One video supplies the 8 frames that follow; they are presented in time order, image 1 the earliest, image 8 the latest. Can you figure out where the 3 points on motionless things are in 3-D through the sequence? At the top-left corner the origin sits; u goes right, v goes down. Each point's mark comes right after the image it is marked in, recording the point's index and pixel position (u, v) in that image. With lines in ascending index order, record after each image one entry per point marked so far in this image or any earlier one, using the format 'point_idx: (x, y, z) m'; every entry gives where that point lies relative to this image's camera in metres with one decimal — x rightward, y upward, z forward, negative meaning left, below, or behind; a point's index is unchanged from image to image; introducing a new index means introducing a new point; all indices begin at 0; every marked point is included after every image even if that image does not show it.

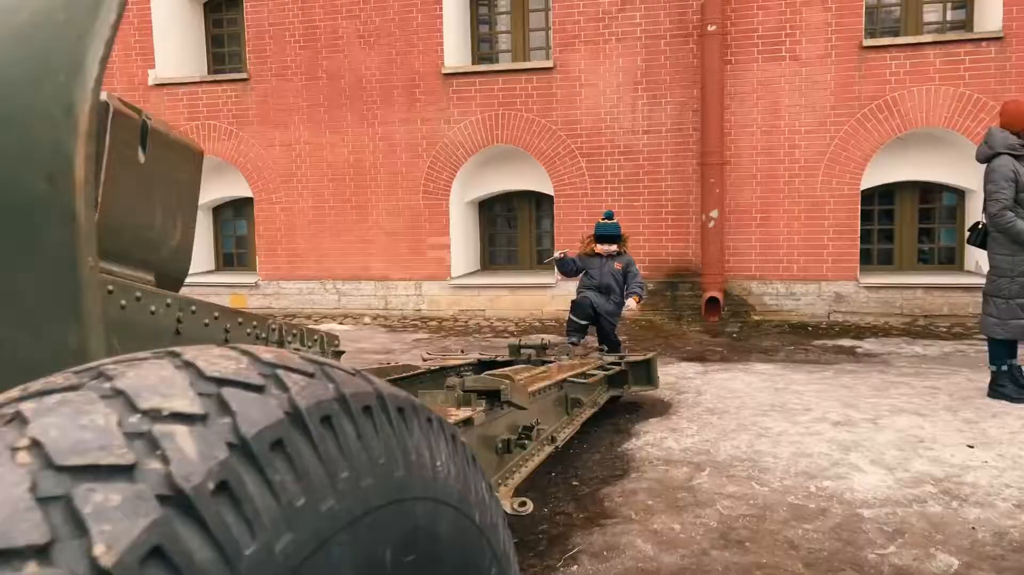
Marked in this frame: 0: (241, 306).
0: (-3.8, -0.3, +11.9) m
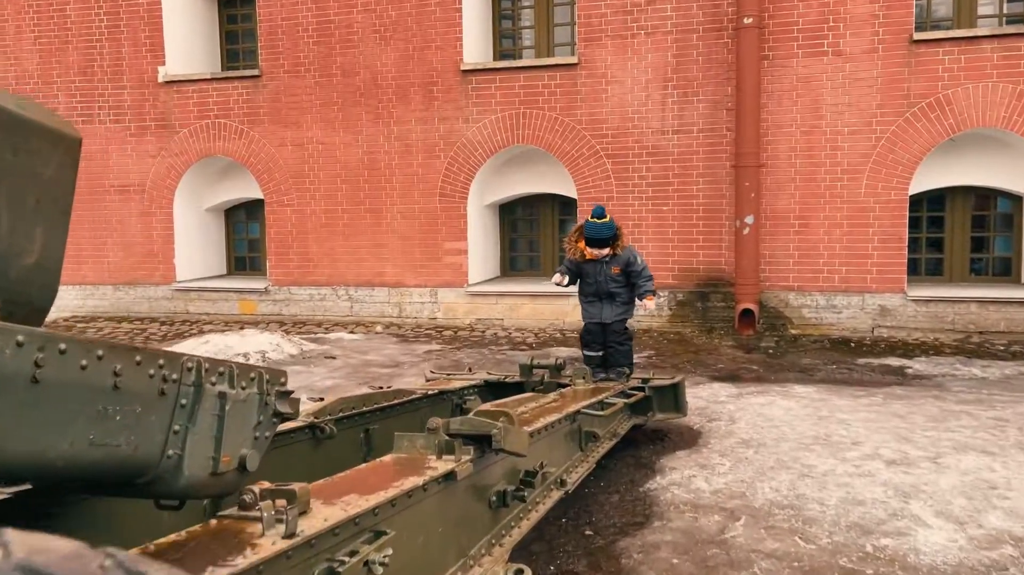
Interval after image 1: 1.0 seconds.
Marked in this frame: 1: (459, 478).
0: (-3.5, -0.3, +11.4) m
1: (-0.2, -0.6, +2.8) m
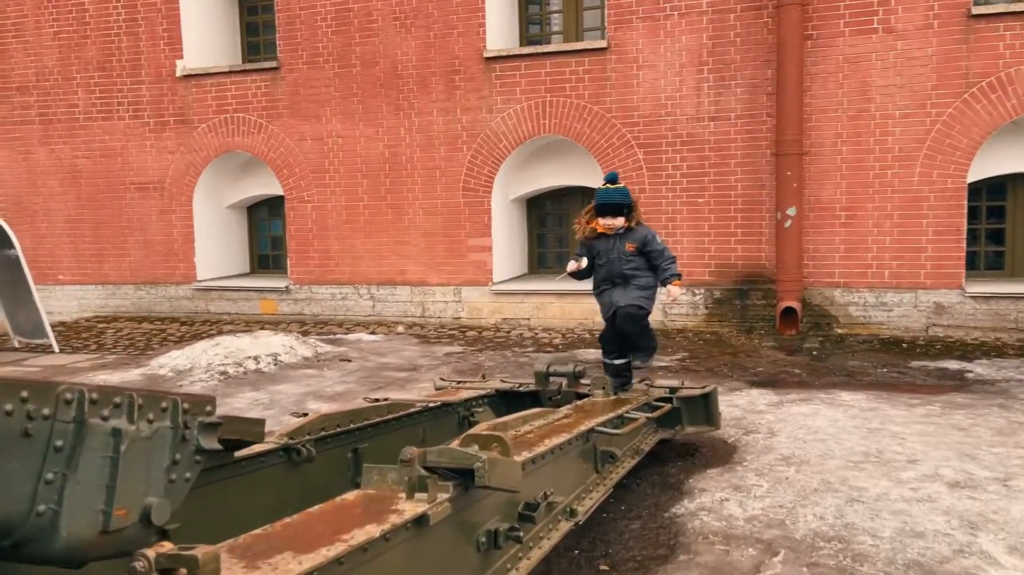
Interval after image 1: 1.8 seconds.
0: (-3.1, -0.3, +11.1) m
1: (-0.2, -0.6, +2.3) m
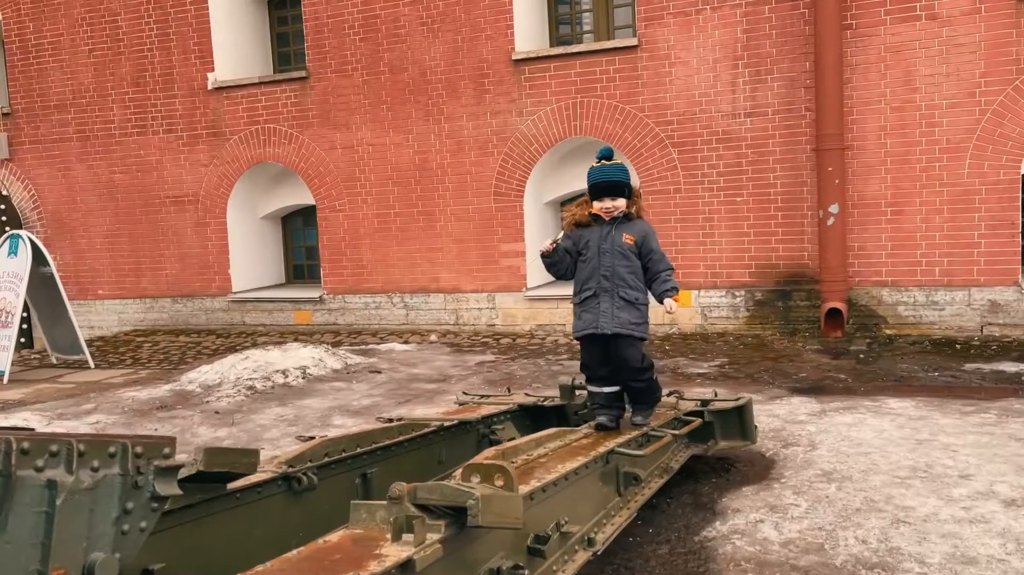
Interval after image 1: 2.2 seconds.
0: (-2.7, -0.4, +11.1) m
1: (-0.2, -0.7, +2.2) m
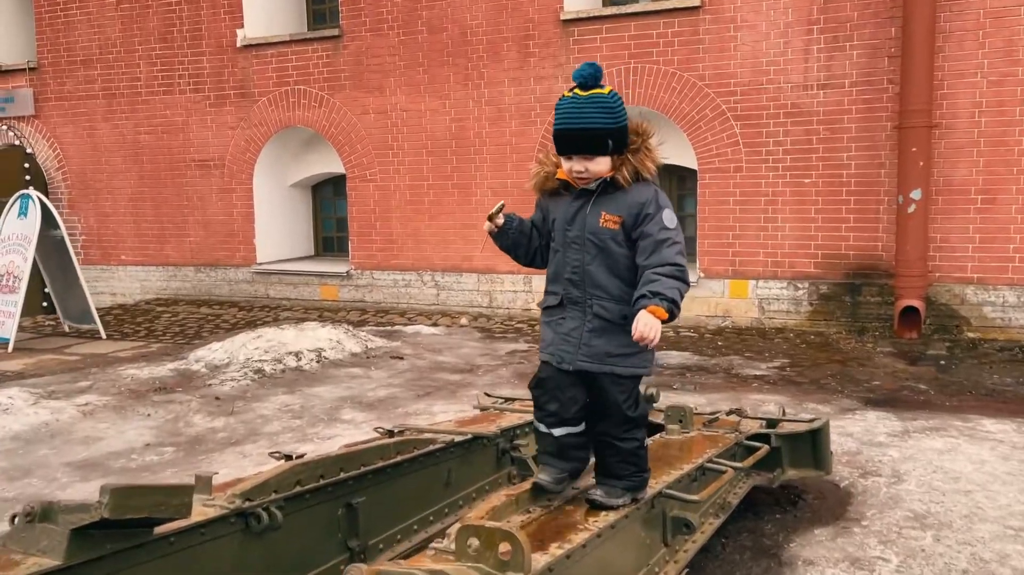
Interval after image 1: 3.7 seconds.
0: (-2.2, -0.1, +10.5) m
1: (-0.2, -0.7, +1.4) m
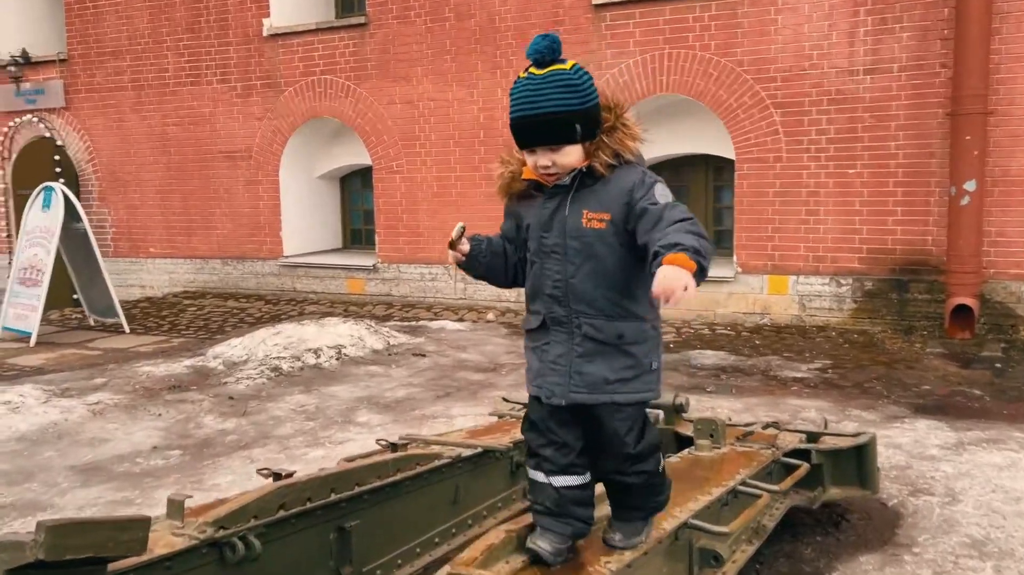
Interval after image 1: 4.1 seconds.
0: (-1.9, 0.0, +10.3) m
1: (-0.3, -0.7, +1.2) m
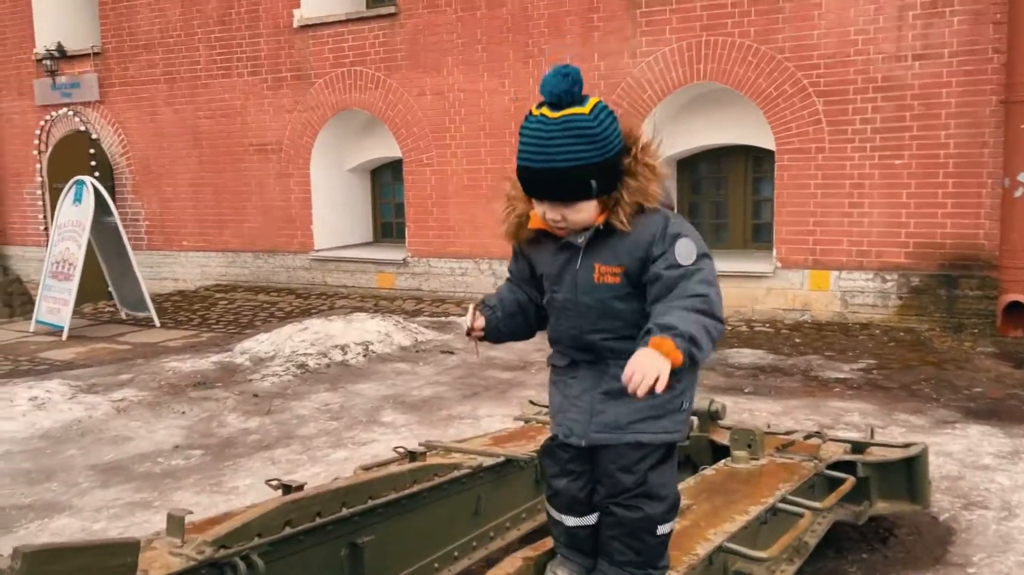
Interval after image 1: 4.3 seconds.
0: (-1.5, 0.0, +10.2) m
1: (-0.3, -0.8, +1.0) m
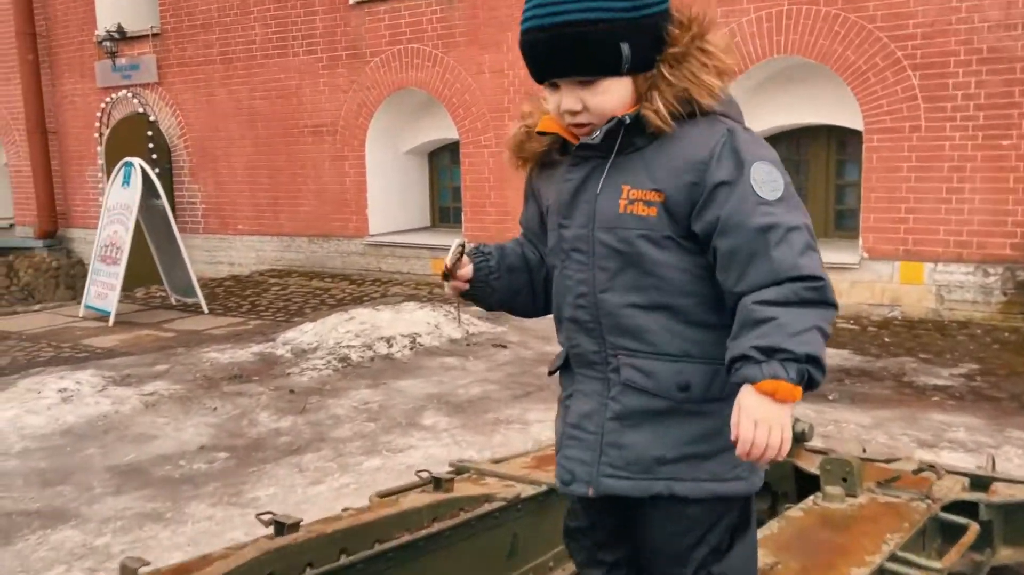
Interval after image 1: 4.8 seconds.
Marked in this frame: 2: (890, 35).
0: (-0.8, +0.2, +9.8) m
1: (-0.3, -0.8, +0.6) m
2: (+3.1, +2.1, +6.9) m
